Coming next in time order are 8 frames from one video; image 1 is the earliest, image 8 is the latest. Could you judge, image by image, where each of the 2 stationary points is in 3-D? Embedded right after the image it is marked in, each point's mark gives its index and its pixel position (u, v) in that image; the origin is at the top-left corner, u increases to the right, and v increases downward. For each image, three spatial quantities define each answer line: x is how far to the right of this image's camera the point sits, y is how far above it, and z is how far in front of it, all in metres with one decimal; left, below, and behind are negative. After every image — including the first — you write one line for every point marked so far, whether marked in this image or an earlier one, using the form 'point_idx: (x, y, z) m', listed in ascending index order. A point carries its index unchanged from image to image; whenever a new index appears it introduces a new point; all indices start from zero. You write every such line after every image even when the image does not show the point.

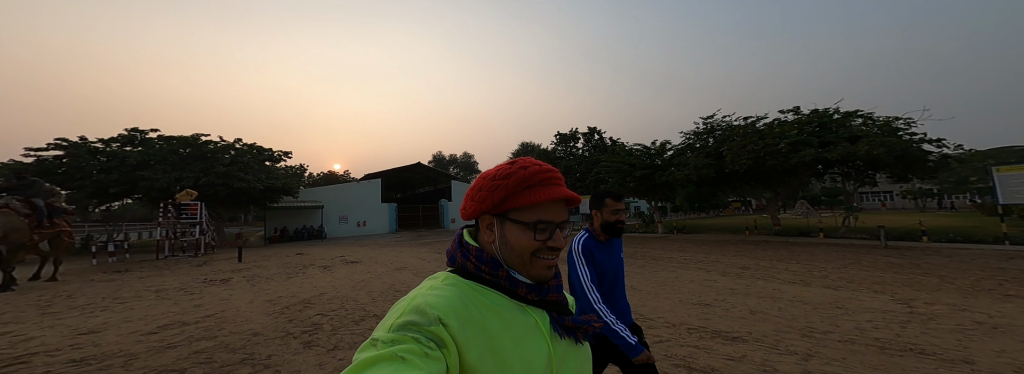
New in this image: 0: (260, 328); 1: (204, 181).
0: (-4.5, -2.5, +6.1) m
1: (-16.5, +0.4, +18.1) m
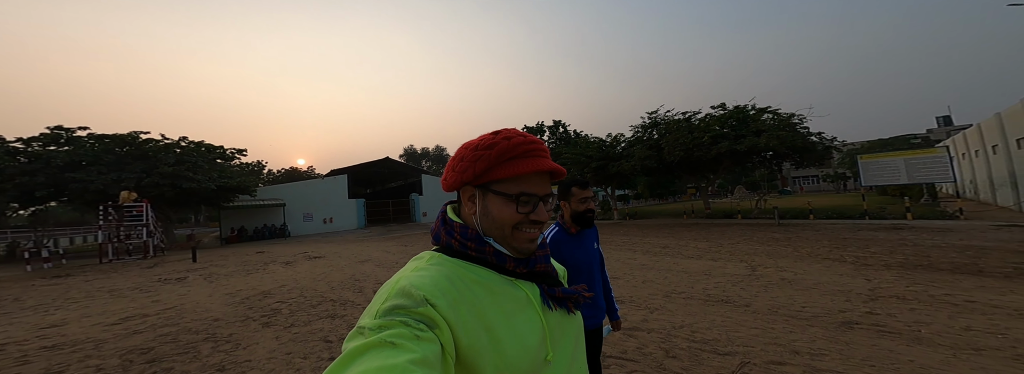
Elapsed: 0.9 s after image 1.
0: (-6.1, -2.6, +7.1) m
1: (-19.1, +0.2, +18.0) m
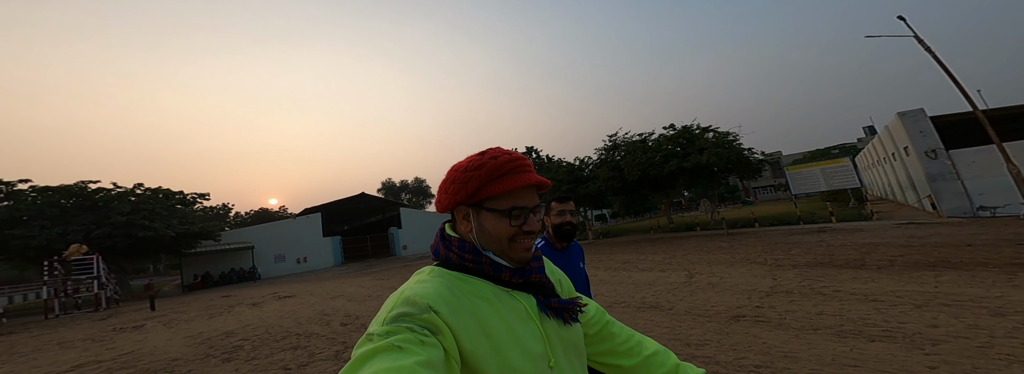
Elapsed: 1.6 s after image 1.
0: (-7.1, -3.6, +7.2) m
1: (-20.8, -2.3, +17.6) m
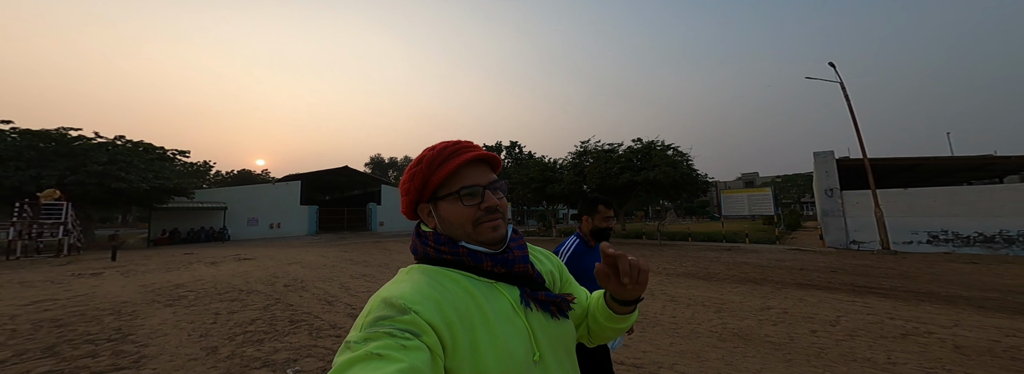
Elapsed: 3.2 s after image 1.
0: (-9.5, -2.8, +8.5) m
1: (-23.2, +0.3, +18.4) m
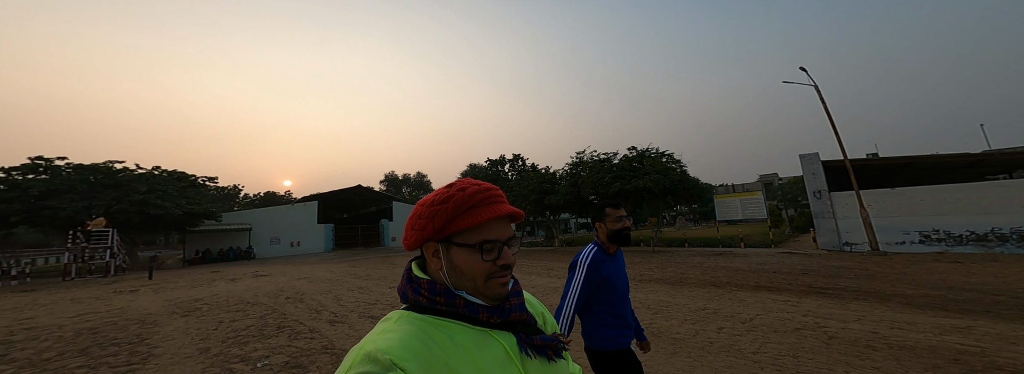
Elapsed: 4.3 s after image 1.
0: (-10.1, -3.5, +9.6) m
1: (-23.4, -1.3, +20.4) m
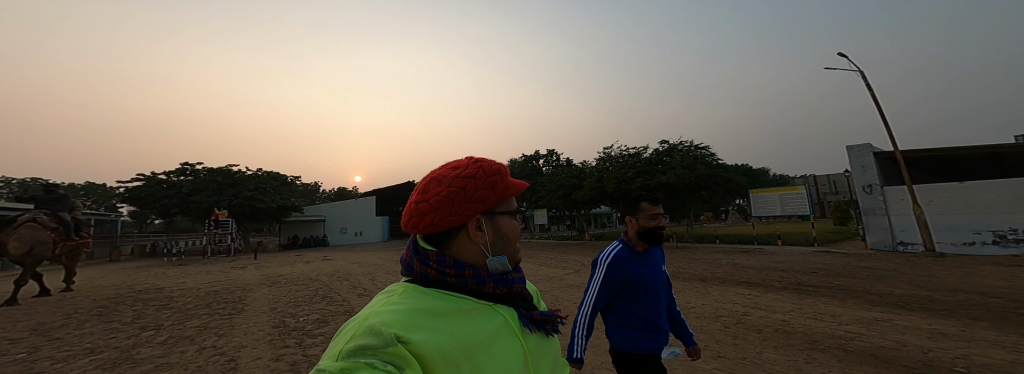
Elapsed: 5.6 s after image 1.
0: (-9.8, -3.5, +12.4) m
1: (-21.0, -1.1, +25.3) m
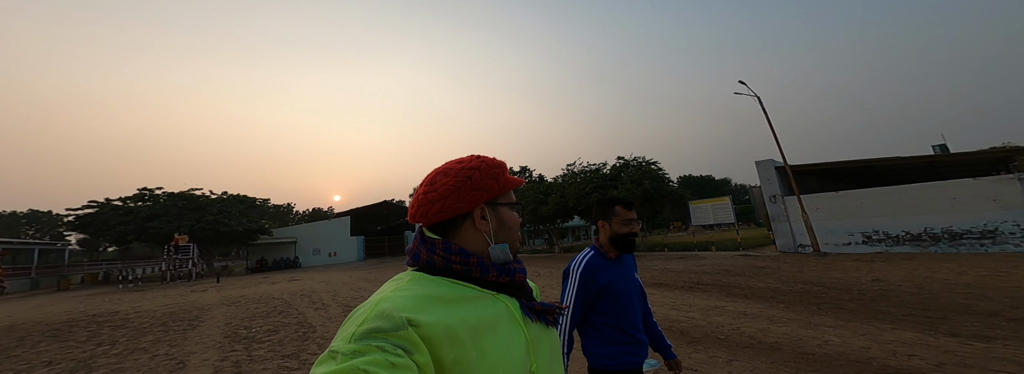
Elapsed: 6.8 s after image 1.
0: (-11.4, -4.5, +12.8) m
1: (-23.5, -3.0, +25.1) m
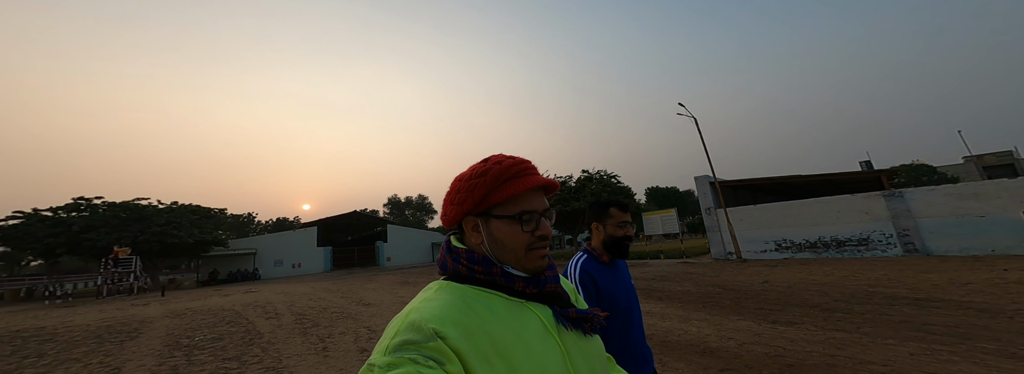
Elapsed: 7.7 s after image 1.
0: (-13.1, -5.0, +12.6) m
1: (-26.1, -3.7, +24.0) m
